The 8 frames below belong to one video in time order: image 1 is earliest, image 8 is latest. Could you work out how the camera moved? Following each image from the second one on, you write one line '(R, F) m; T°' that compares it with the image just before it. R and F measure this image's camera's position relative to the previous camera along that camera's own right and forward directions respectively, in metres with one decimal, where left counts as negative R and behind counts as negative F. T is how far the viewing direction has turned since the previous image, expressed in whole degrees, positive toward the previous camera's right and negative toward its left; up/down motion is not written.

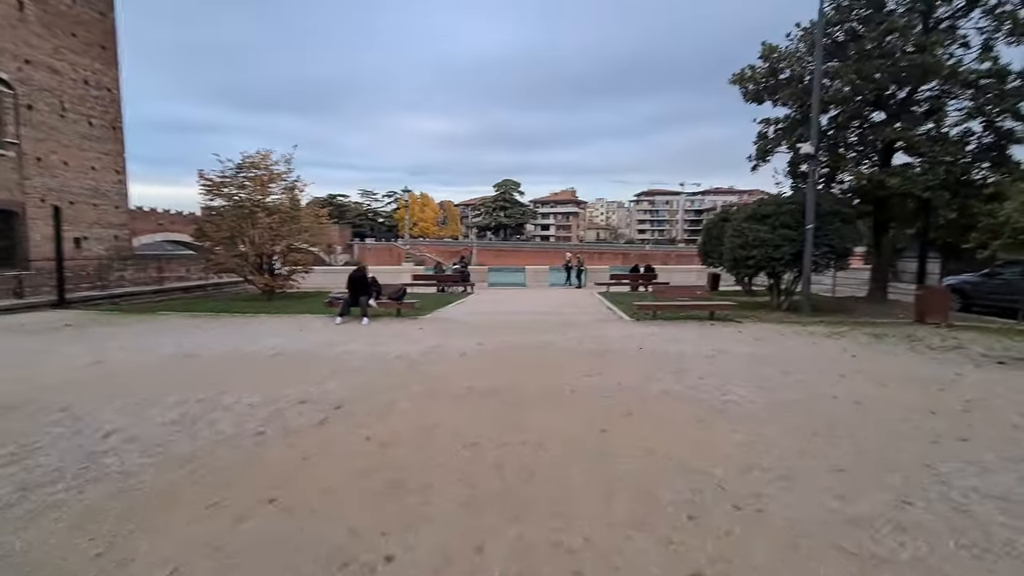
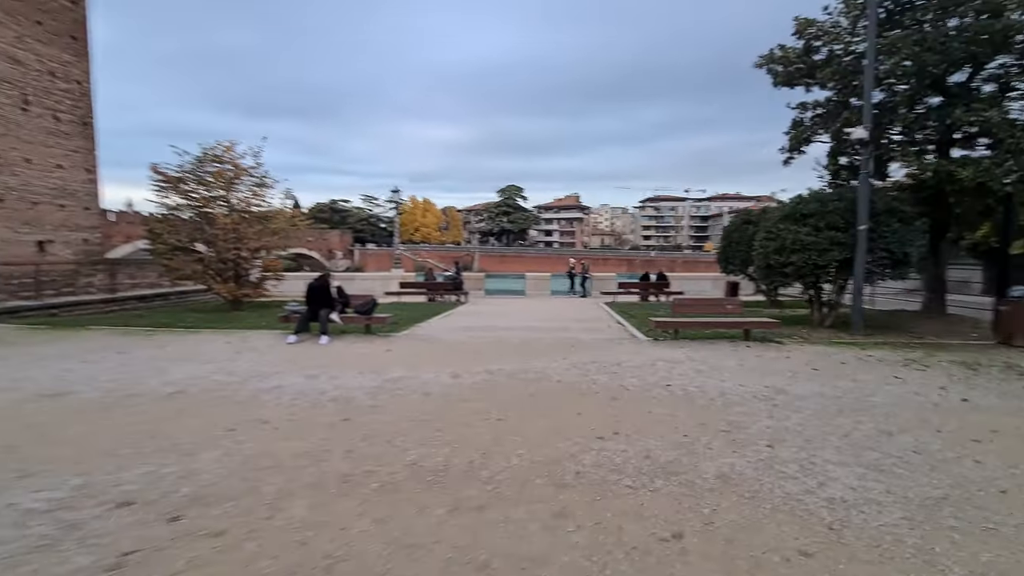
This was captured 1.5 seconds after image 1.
(+0.3, +2.5) m; 0°
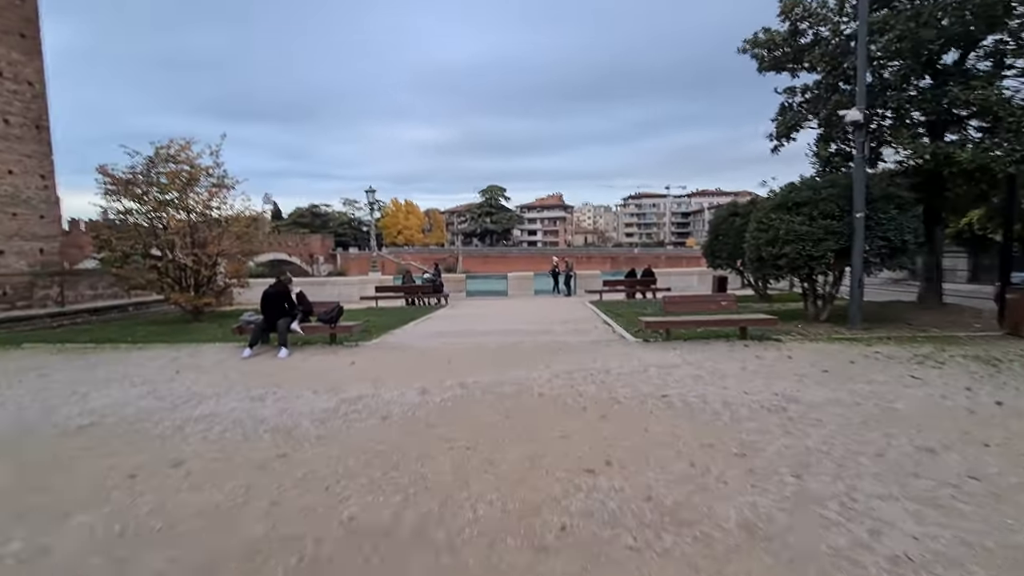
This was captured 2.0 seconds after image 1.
(+0.2, +1.0) m; +2°
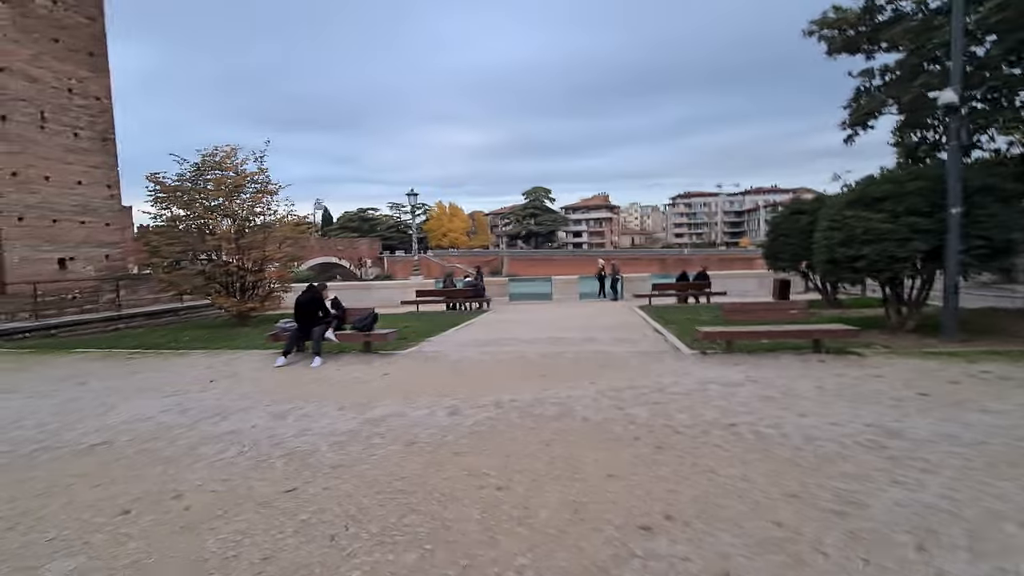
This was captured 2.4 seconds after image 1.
(0.0, +0.7) m; -5°
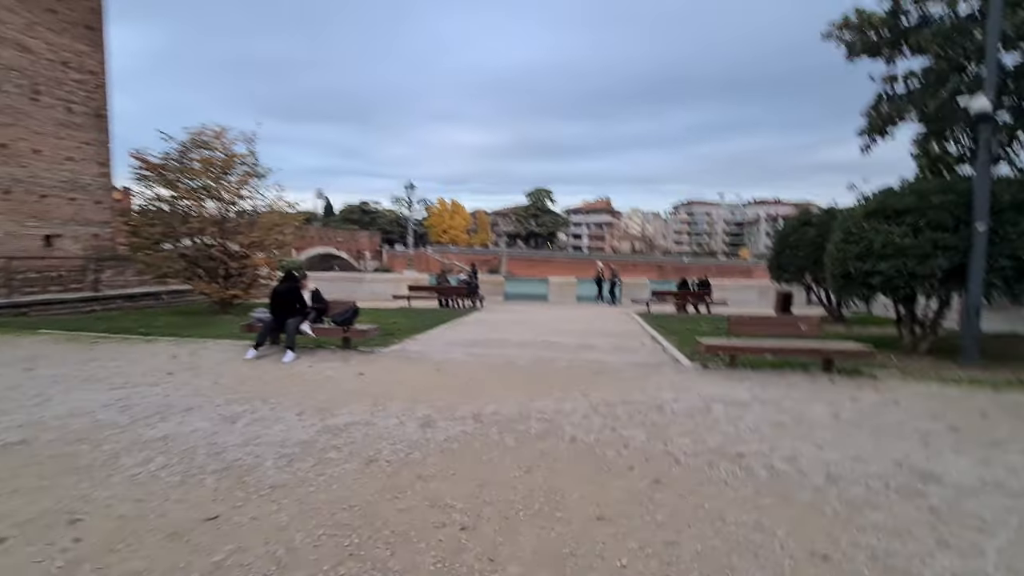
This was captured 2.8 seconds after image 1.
(+0.1, +0.7) m; 0°
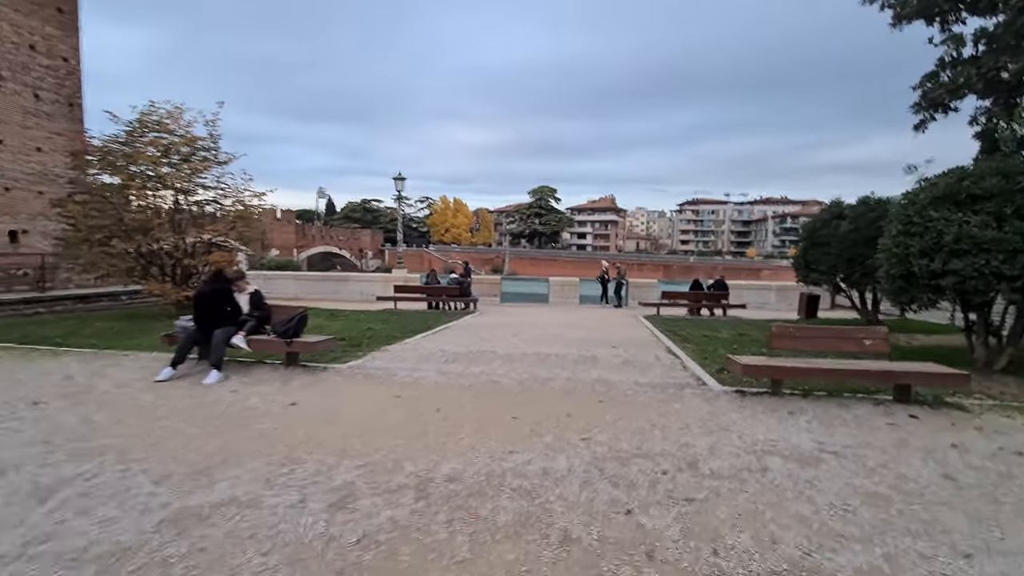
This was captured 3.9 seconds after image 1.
(+0.3, +2.0) m; 0°
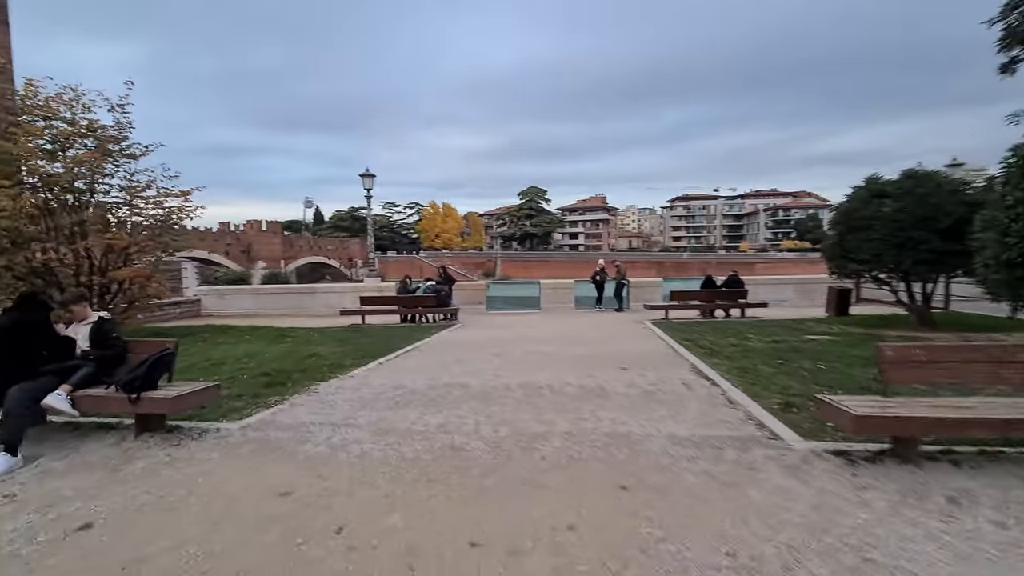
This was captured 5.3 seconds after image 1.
(+0.3, +2.8) m; +1°
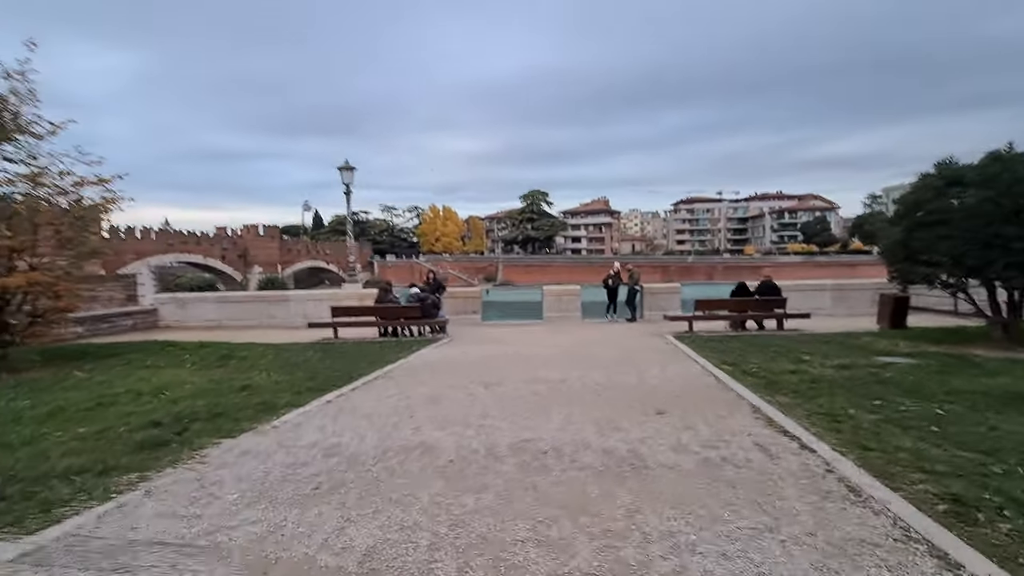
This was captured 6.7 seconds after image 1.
(+0.1, +2.5) m; 0°
